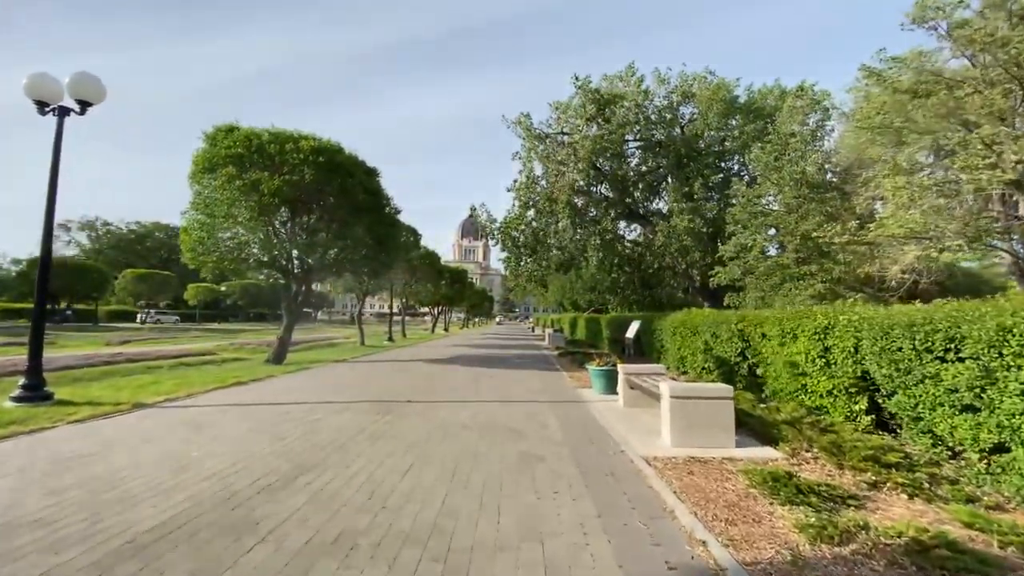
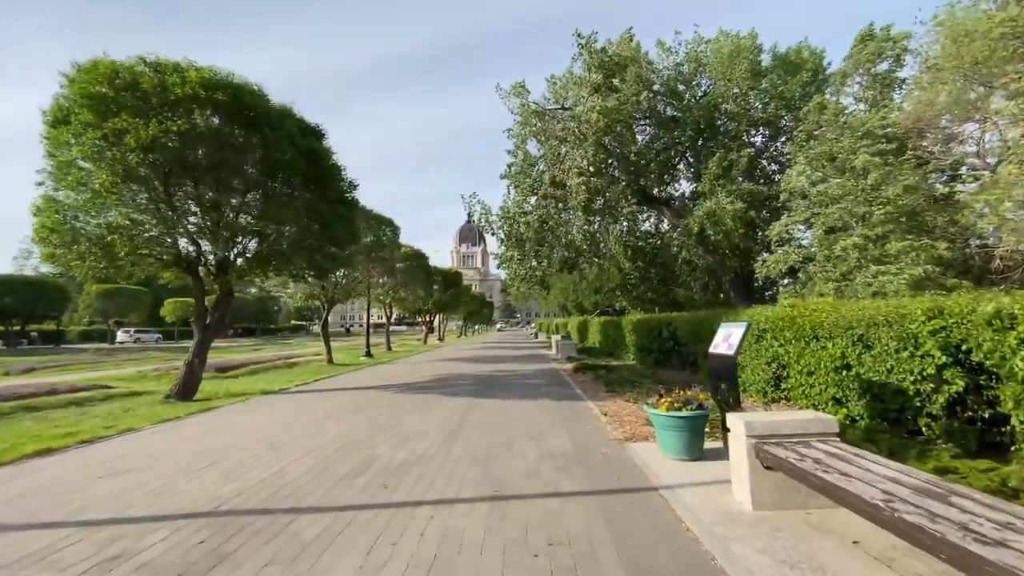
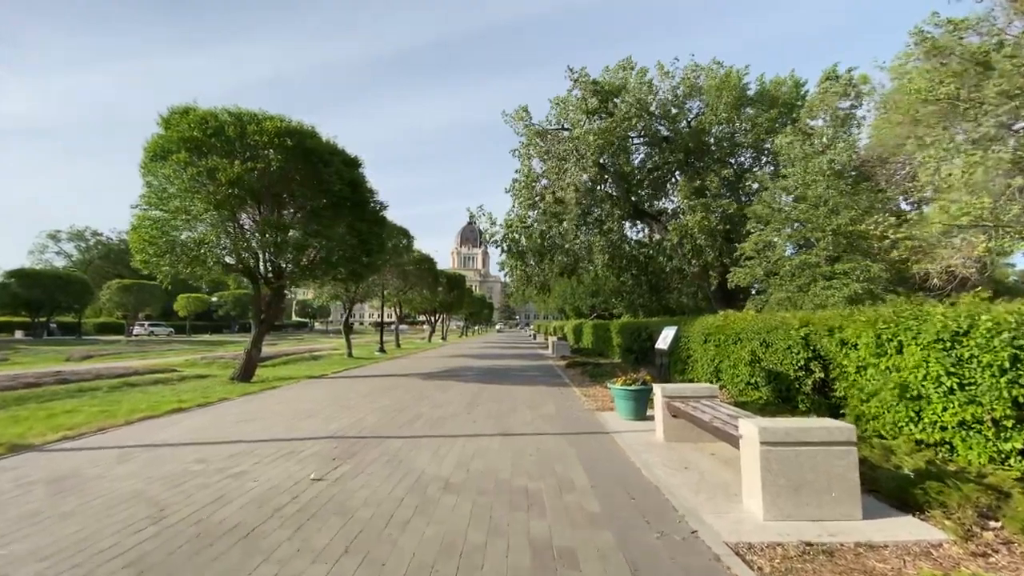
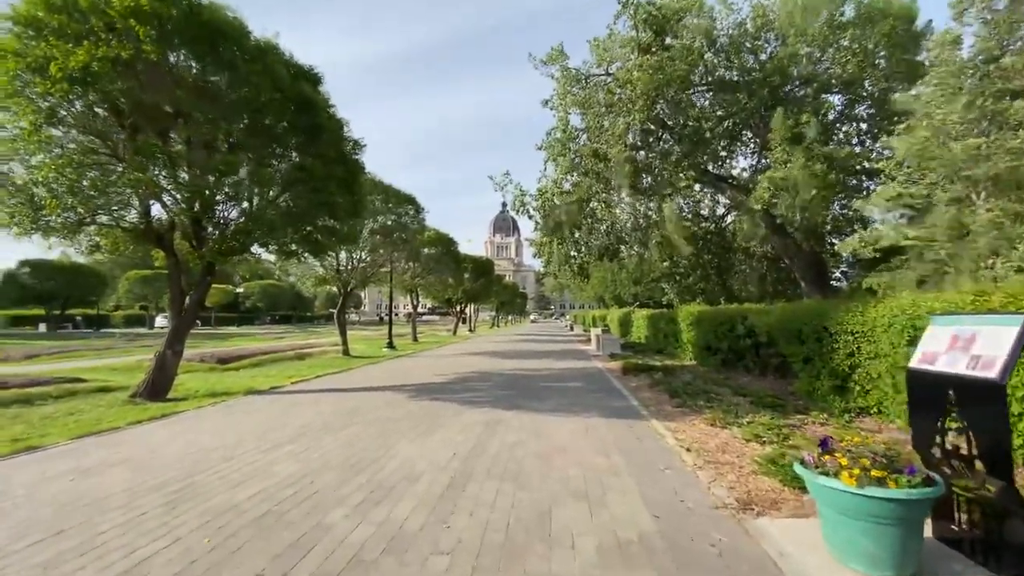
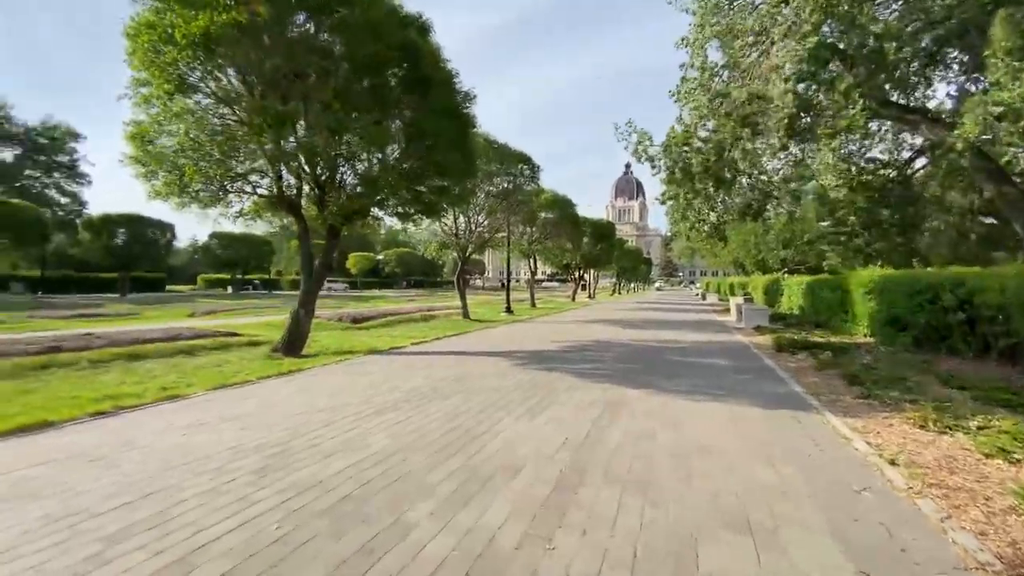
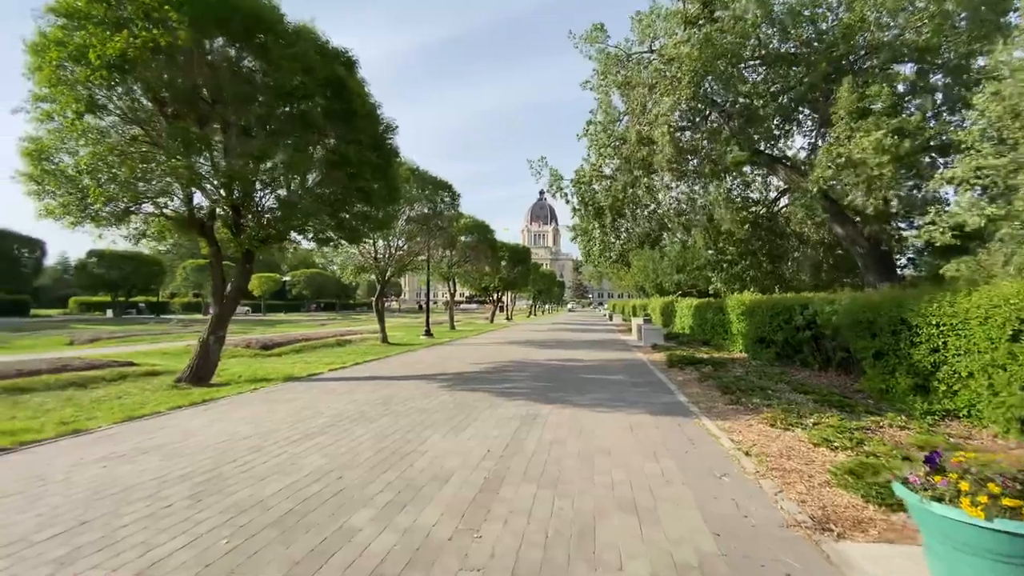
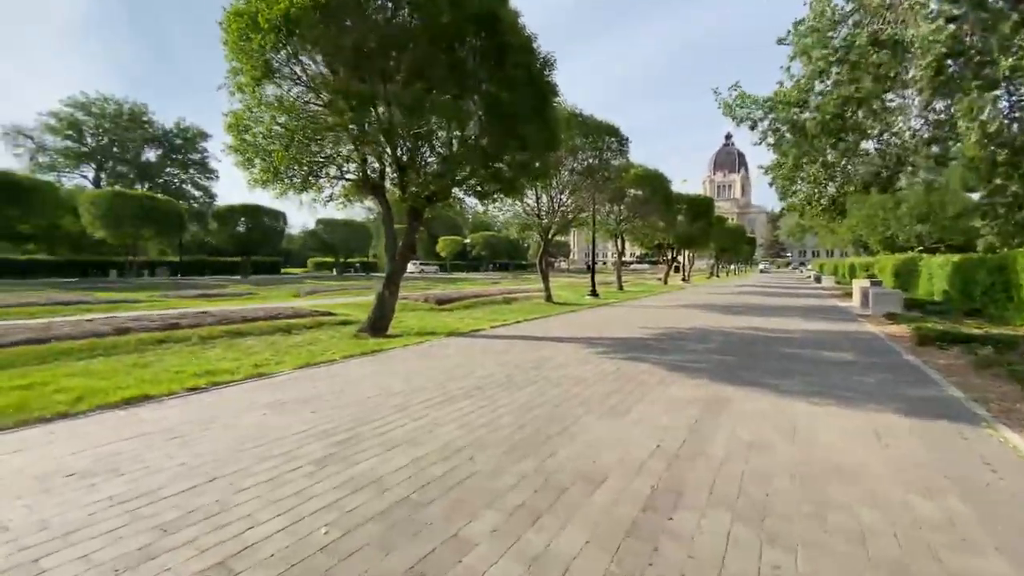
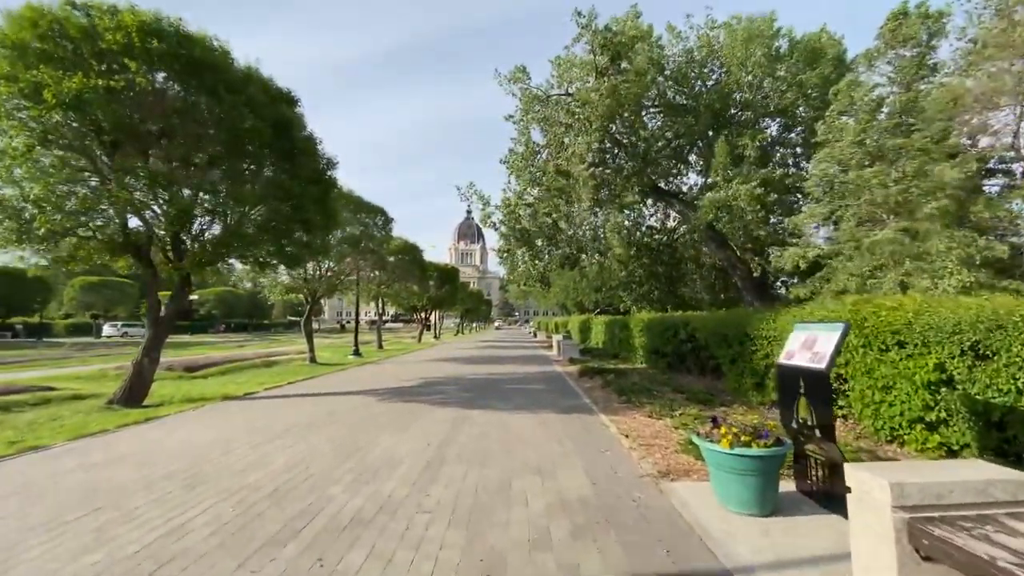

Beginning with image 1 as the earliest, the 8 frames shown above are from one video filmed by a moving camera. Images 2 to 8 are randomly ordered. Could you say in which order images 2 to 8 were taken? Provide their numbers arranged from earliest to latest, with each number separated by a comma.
3, 2, 8, 4, 6, 5, 7
